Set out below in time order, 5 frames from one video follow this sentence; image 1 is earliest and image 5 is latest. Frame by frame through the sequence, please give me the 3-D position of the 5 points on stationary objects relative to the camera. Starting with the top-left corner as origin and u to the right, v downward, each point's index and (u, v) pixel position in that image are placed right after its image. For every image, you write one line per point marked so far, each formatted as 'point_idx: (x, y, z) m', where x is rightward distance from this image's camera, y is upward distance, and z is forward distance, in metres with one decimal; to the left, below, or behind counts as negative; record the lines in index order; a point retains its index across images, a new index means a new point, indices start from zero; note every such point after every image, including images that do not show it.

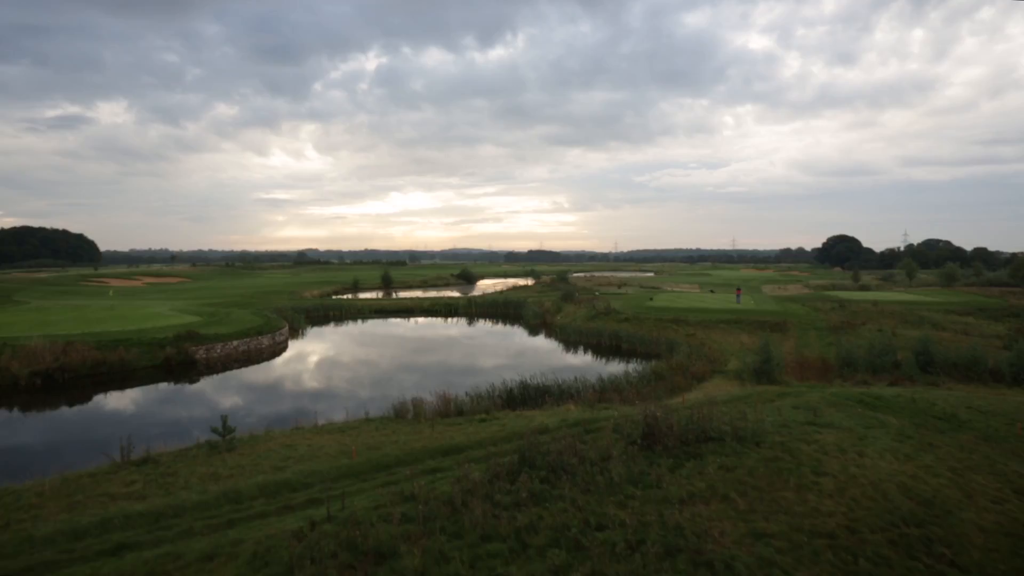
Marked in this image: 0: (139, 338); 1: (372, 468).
0: (-14.2, -1.9, +19.6) m
1: (-2.0, -2.6, +7.5) m
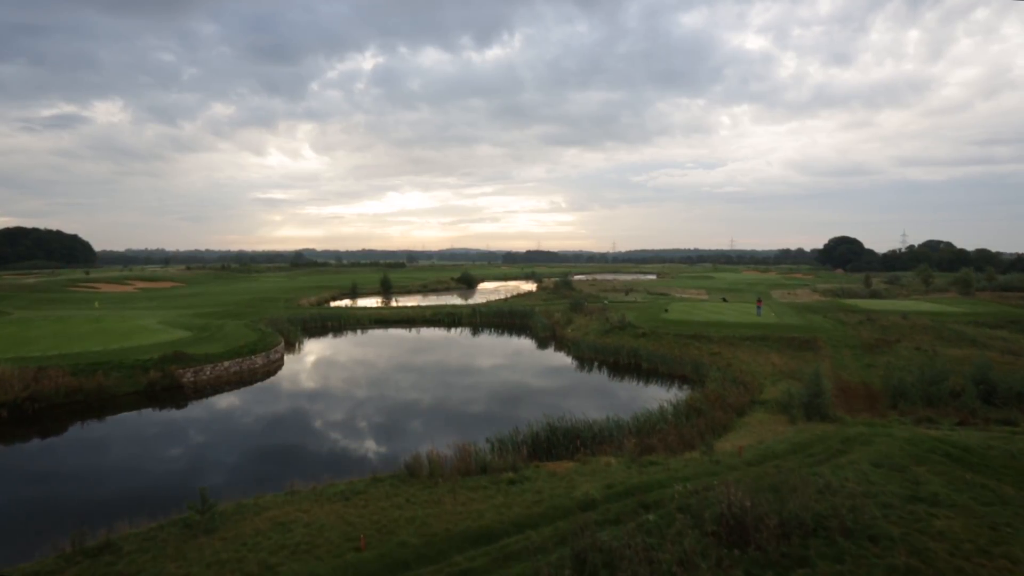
0: (-13.7, -2.5, +18.1) m
1: (-1.4, -3.2, +5.9) m
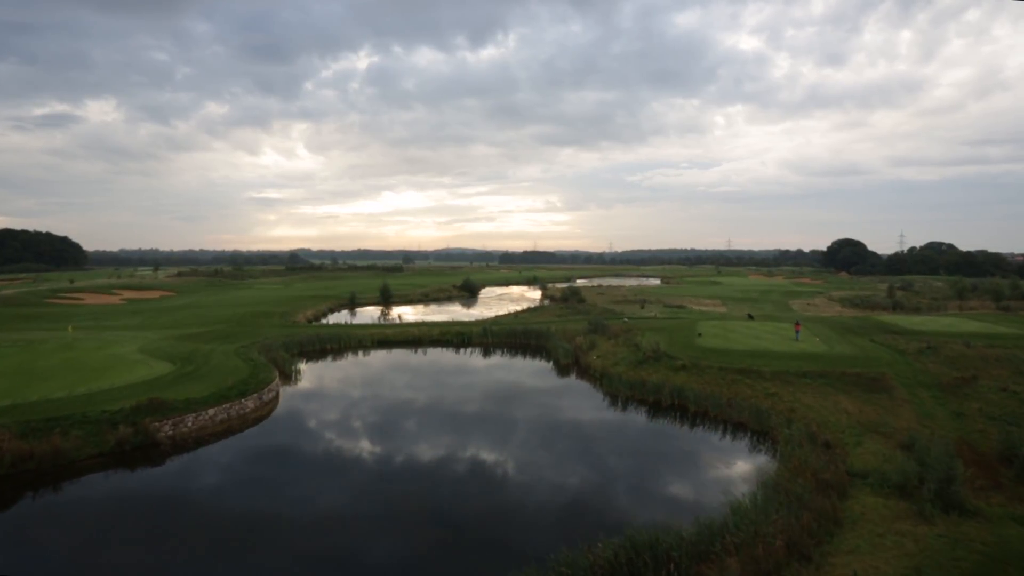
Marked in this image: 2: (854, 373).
0: (-12.6, -3.7, +15.3) m
1: (-0.3, -4.4, +3.3) m
2: (+13.1, -3.2, +19.8) m
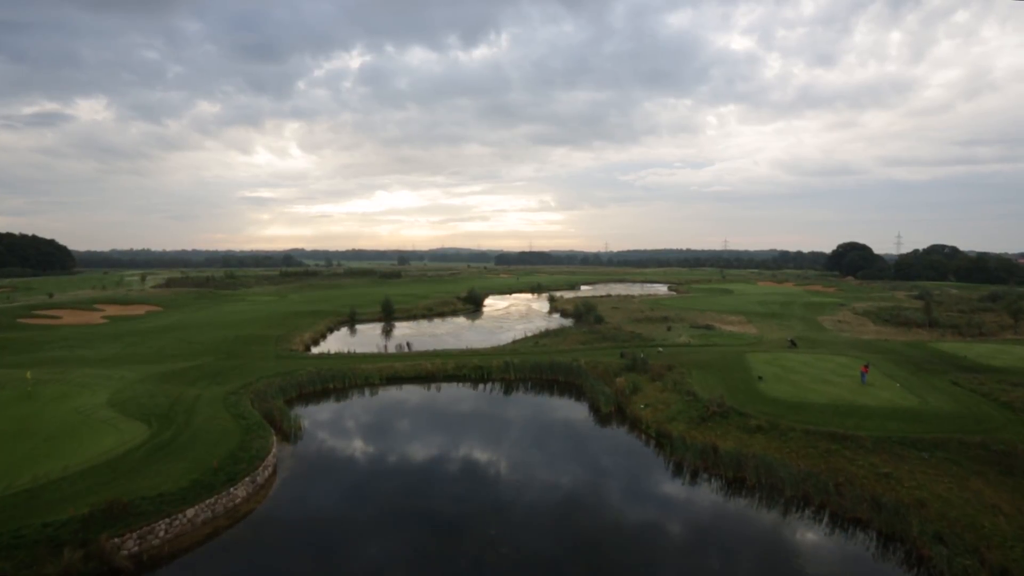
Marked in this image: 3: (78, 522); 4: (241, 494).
0: (-11.0, -5.4, +11.6) m
1: (+1.5, -6.1, -0.3) m
2: (+14.6, -4.8, +16.3) m
3: (-10.0, -5.4, +12.1) m
4: (-7.8, -5.9, +14.9) m
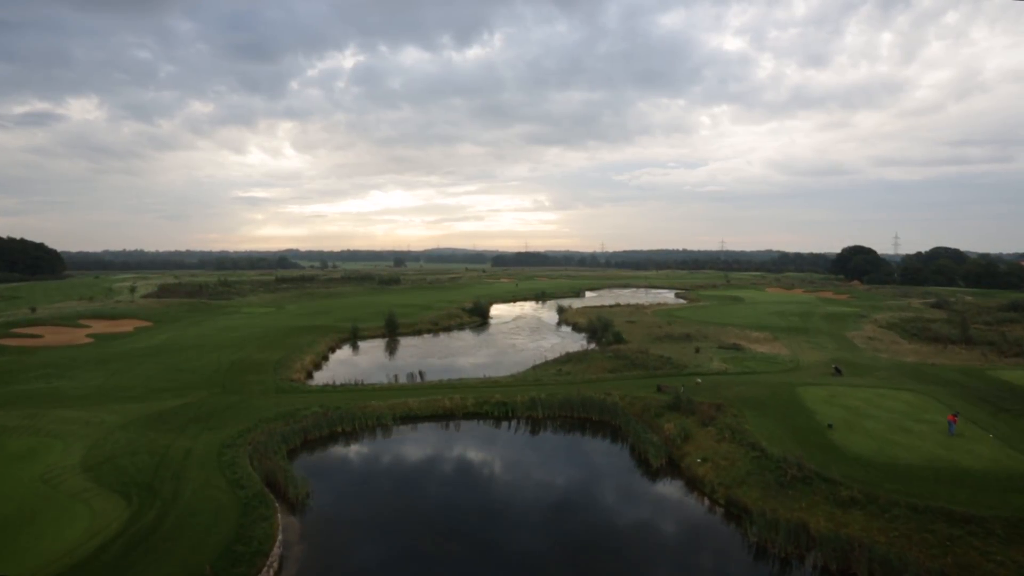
0: (-9.4, -6.9, +8.6) m
1: (+3.2, -7.5, -3.2) m
2: (+16.2, -6.3, +13.5) m
3: (-8.5, -6.9, +9.1) m
4: (-6.3, -7.3, +11.9) m
